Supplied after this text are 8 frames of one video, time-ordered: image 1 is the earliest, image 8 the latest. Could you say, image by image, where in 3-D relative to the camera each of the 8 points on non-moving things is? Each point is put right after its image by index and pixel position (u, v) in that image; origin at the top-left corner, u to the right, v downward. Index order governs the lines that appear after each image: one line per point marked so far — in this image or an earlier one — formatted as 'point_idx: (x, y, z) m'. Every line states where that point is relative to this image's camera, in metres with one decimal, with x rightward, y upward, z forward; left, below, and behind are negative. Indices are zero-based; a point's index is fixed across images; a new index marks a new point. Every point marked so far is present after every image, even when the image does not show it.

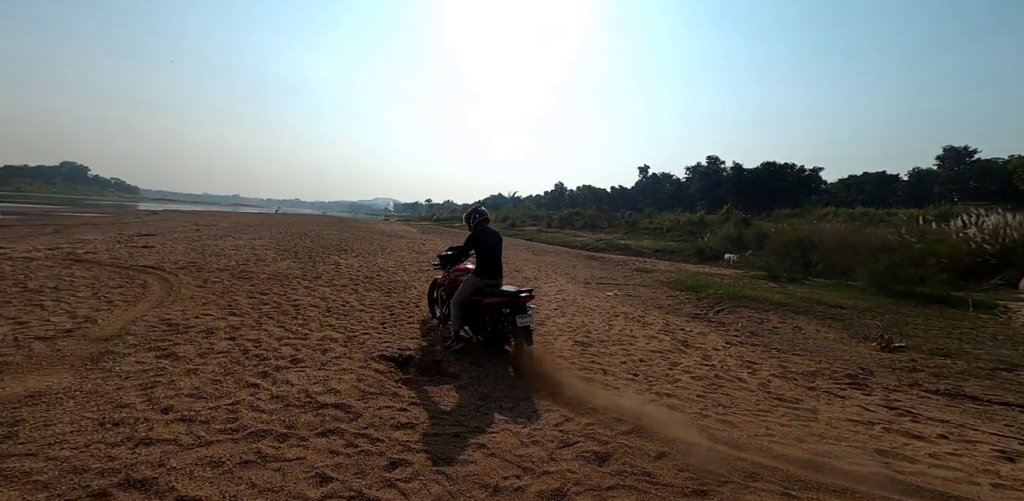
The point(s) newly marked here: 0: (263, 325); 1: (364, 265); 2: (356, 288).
0: (-3.6, -1.1, +6.8) m
1: (-3.9, -0.4, +12.3) m
2: (-3.3, -0.8, +9.6) m
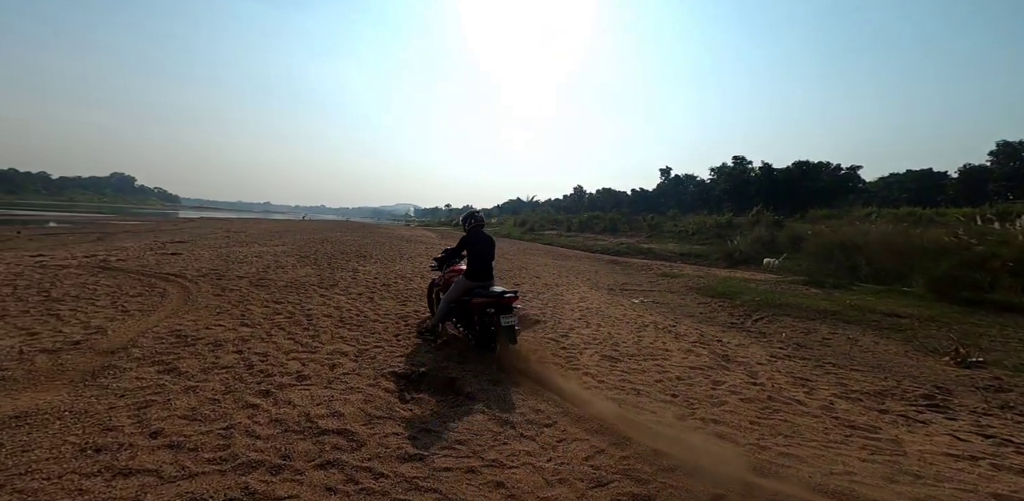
0: (-3.3, -1.2, +6.5) m
1: (-3.3, -0.6, +12.0) m
2: (-2.9, -0.9, +9.3) m
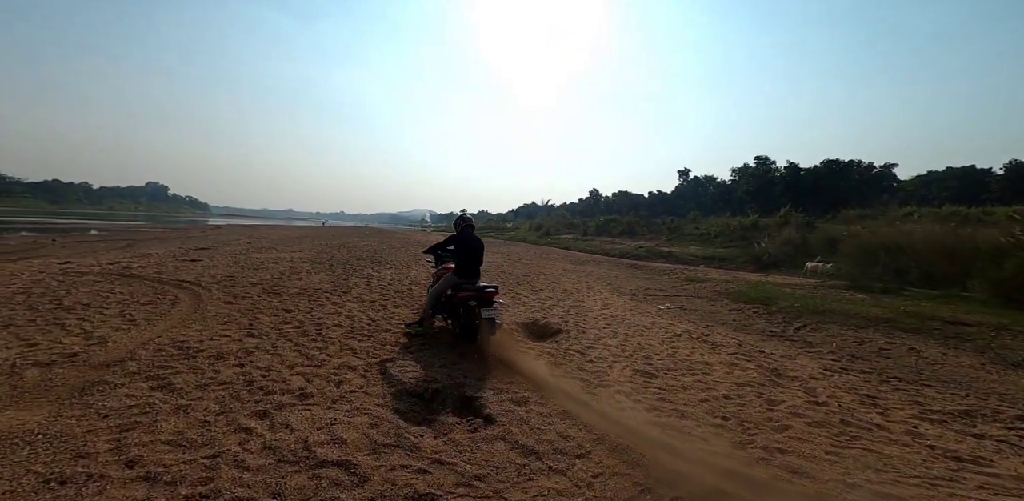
0: (-3.0, -1.3, +6.0) m
1: (-2.8, -0.7, +11.5) m
2: (-2.4, -1.0, +8.8) m
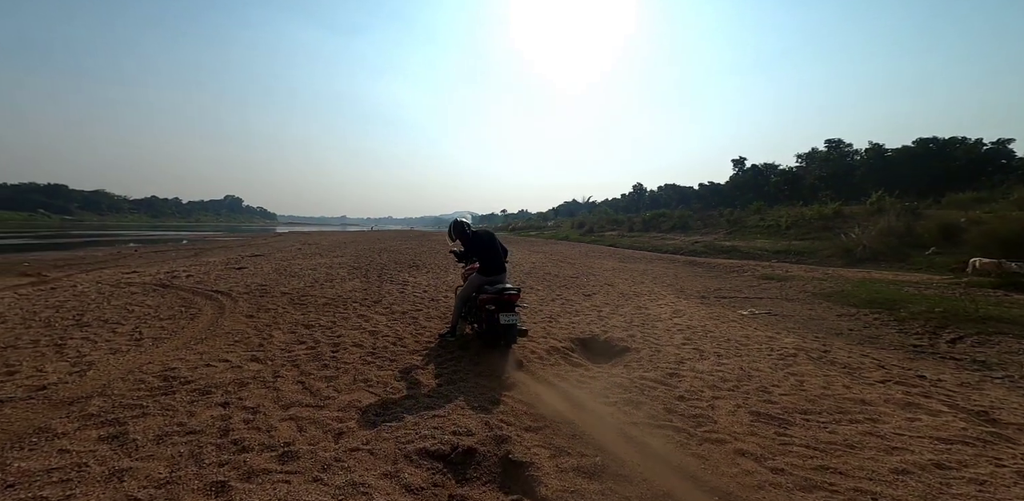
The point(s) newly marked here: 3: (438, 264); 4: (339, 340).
0: (-2.4, -1.3, +4.8) m
1: (-1.5, -0.7, +10.2) m
2: (-1.5, -1.1, +7.5) m
3: (-2.1, -0.4, +14.0) m
4: (-2.2, -1.2, +6.0) m
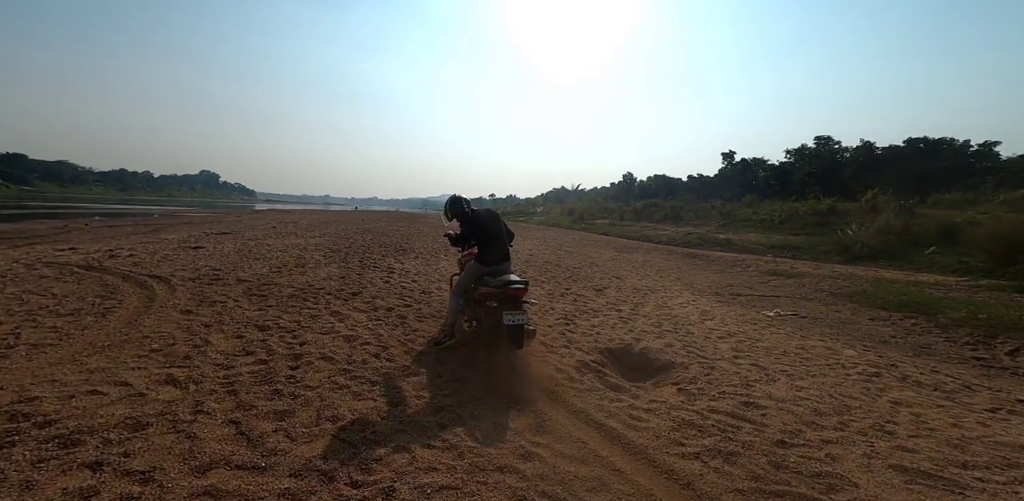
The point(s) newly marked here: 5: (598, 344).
0: (-2.1, -1.1, +3.2) m
1: (-1.5, -0.4, +8.7) m
2: (-1.4, -0.8, +5.9) m
3: (-2.3, 0.0, +12.4) m
4: (-2.0, -0.9, +4.5) m
5: (+1.1, -1.1, +5.7) m
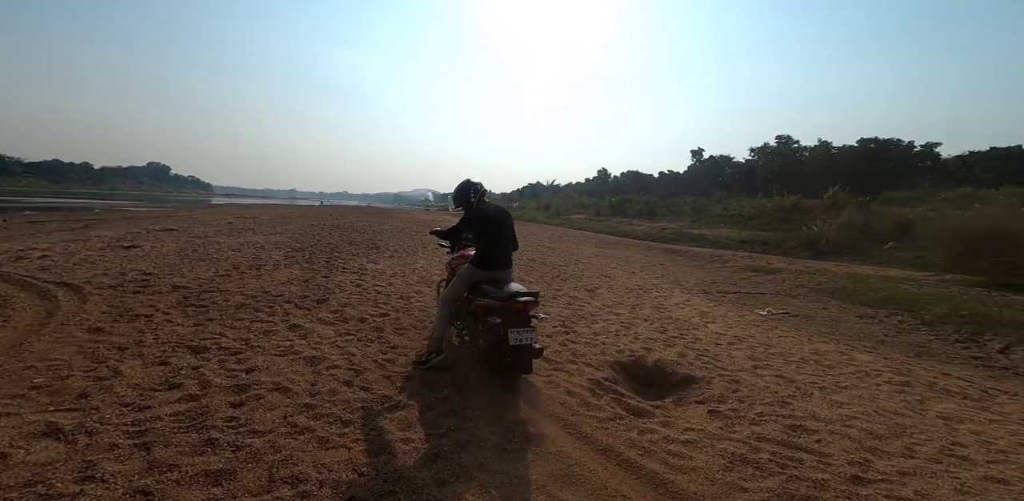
0: (-2.0, -1.1, +2.3) m
1: (-1.8, -0.4, +7.7) m
2: (-1.4, -0.8, +5.0) m
3: (-2.8, +0.1, +11.4) m
4: (-2.0, -0.9, +3.5) m
5: (+1.0, -1.1, +5.0) m
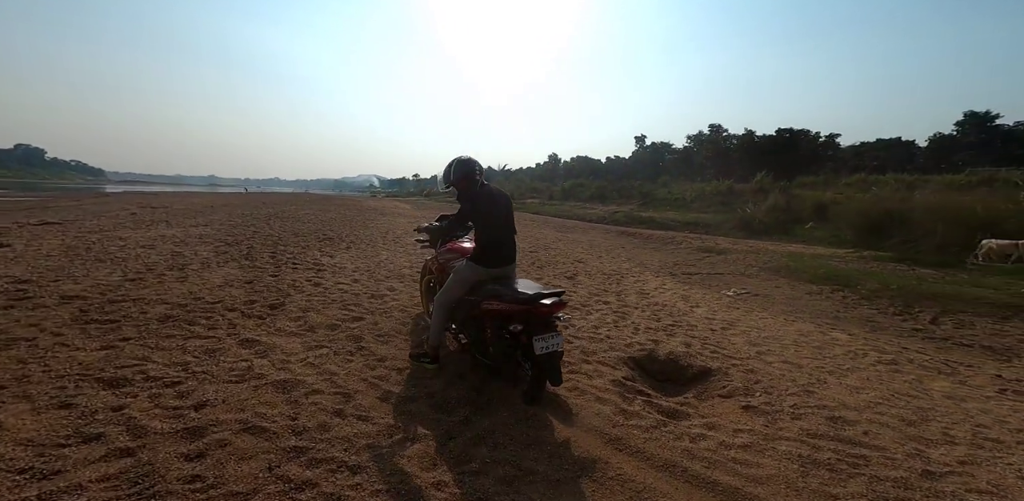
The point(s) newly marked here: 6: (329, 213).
0: (-1.6, -1.1, +1.5) m
1: (-2.1, -0.3, +6.9) m
2: (-1.4, -0.7, +4.3) m
3: (-3.6, +0.3, +10.4) m
4: (-1.7, -0.9, +2.7) m
5: (+1.0, -1.0, +4.6) m
6: (-6.8, +1.4, +17.6) m
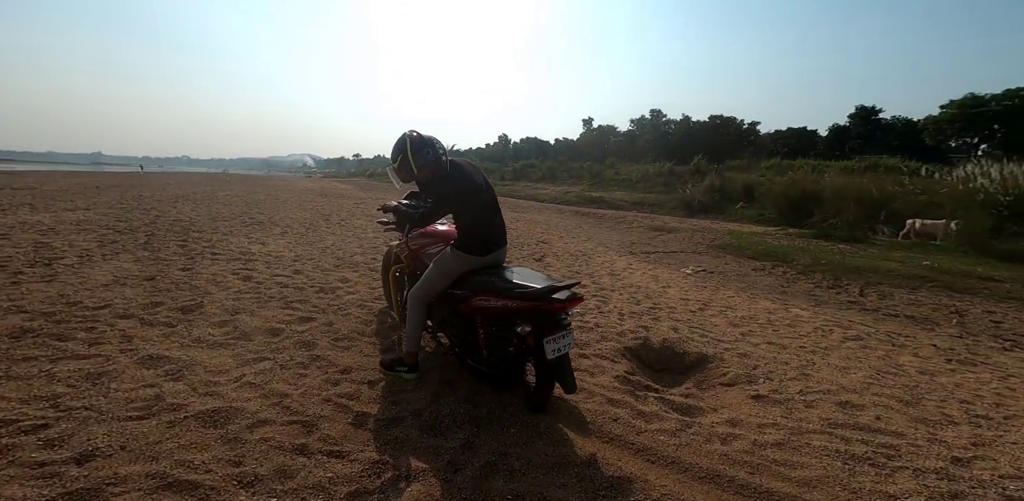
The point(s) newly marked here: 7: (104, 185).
0: (-1.3, -1.1, +0.8) m
1: (-2.6, -0.1, +6.1) m
2: (-1.5, -0.6, +3.6) m
3: (-4.5, +0.6, +9.3) m
4: (-1.6, -0.9, +2.0) m
5: (+0.9, -0.8, +4.2) m
6: (-8.6, +1.9, +16.0) m
7: (-16.8, +2.6, +19.6) m
